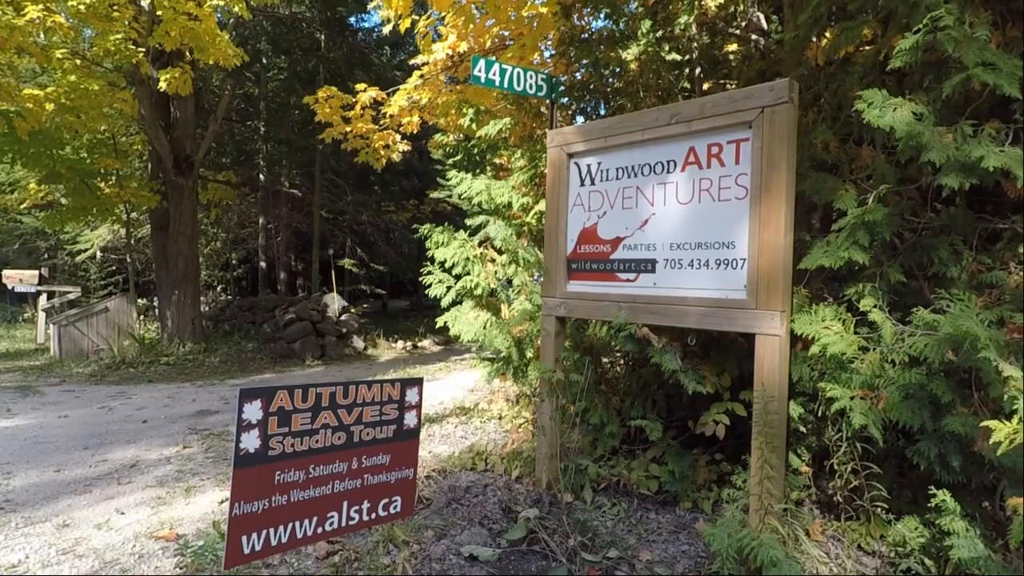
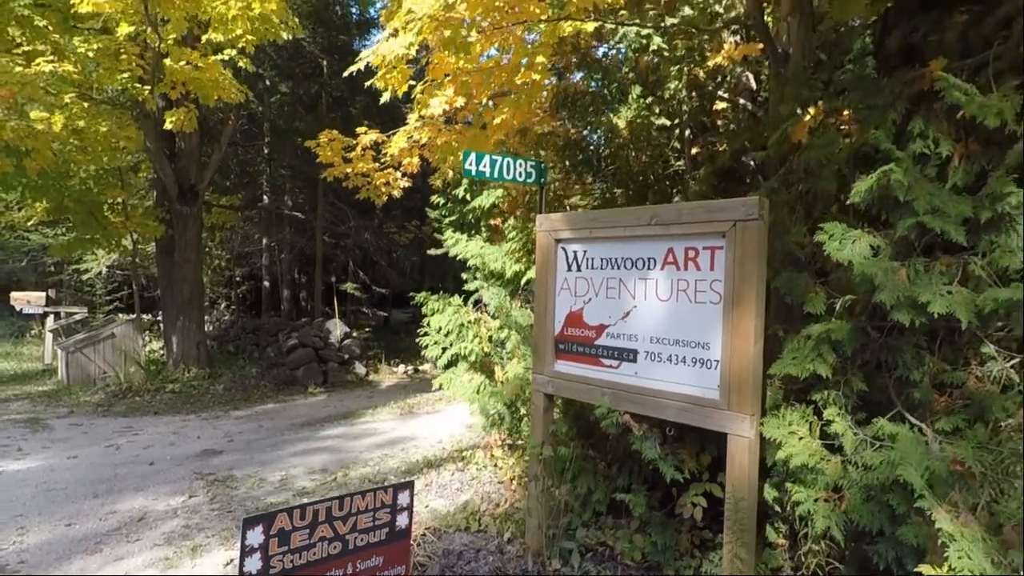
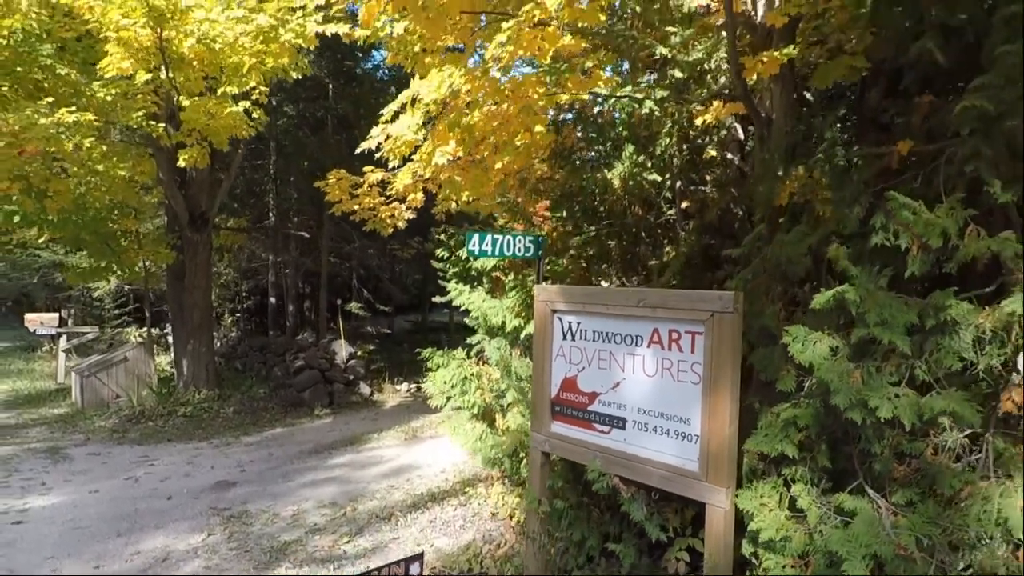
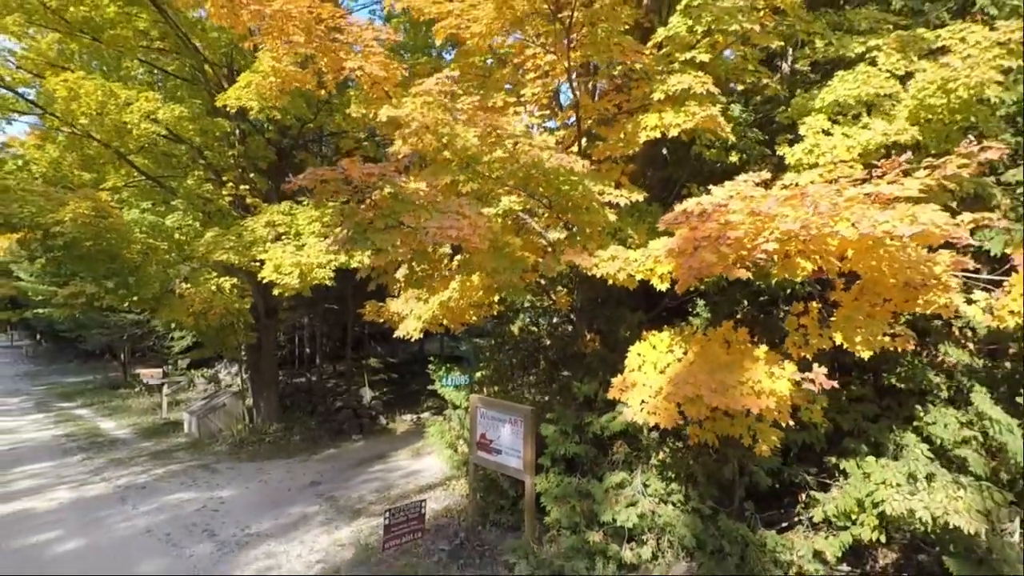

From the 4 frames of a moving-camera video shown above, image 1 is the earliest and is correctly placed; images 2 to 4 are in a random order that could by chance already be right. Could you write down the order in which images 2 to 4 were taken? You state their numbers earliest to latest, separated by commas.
2, 3, 4
